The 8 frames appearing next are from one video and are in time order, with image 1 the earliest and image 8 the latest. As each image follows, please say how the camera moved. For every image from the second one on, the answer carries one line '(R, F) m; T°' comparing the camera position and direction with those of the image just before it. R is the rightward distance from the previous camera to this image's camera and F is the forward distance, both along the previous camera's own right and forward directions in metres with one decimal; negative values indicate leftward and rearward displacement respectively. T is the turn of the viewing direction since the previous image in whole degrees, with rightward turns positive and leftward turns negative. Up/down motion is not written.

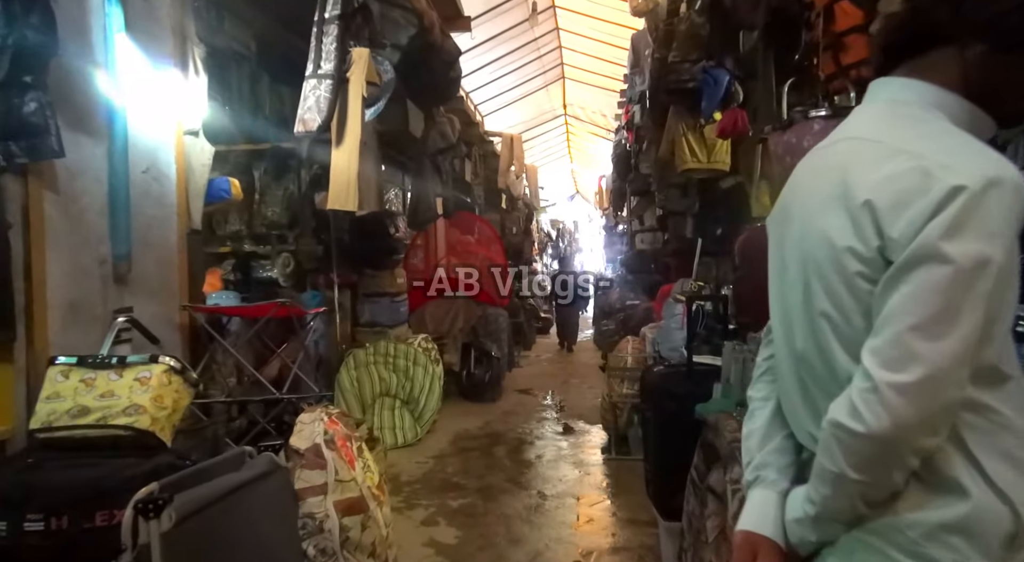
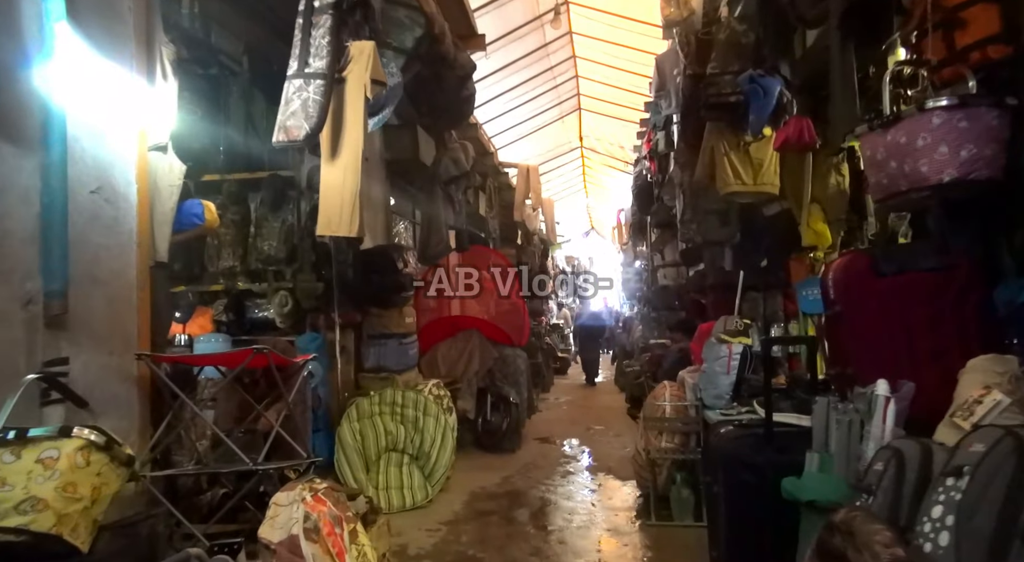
(0.0, +0.4) m; -1°
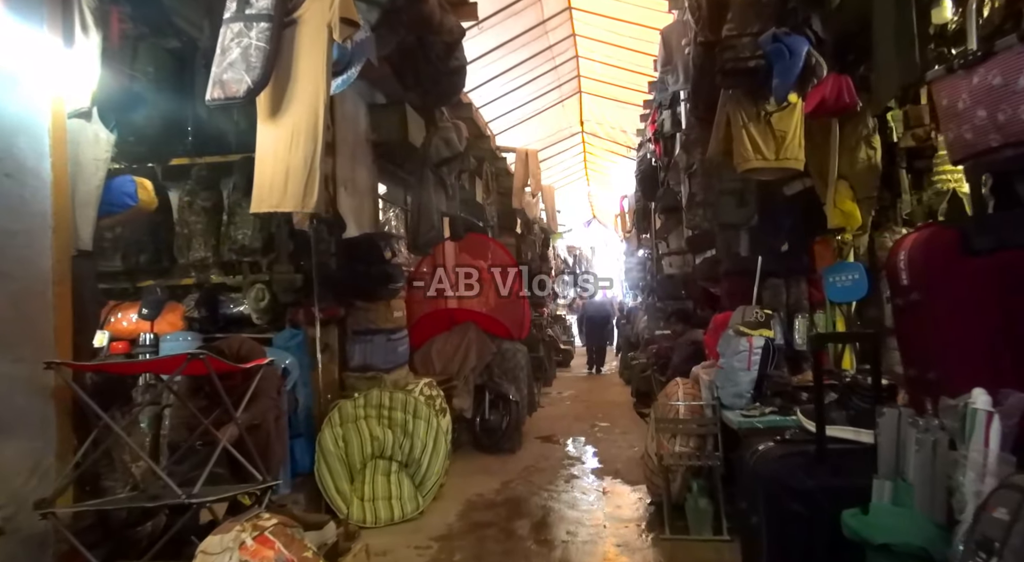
(0.0, +0.3) m; 0°
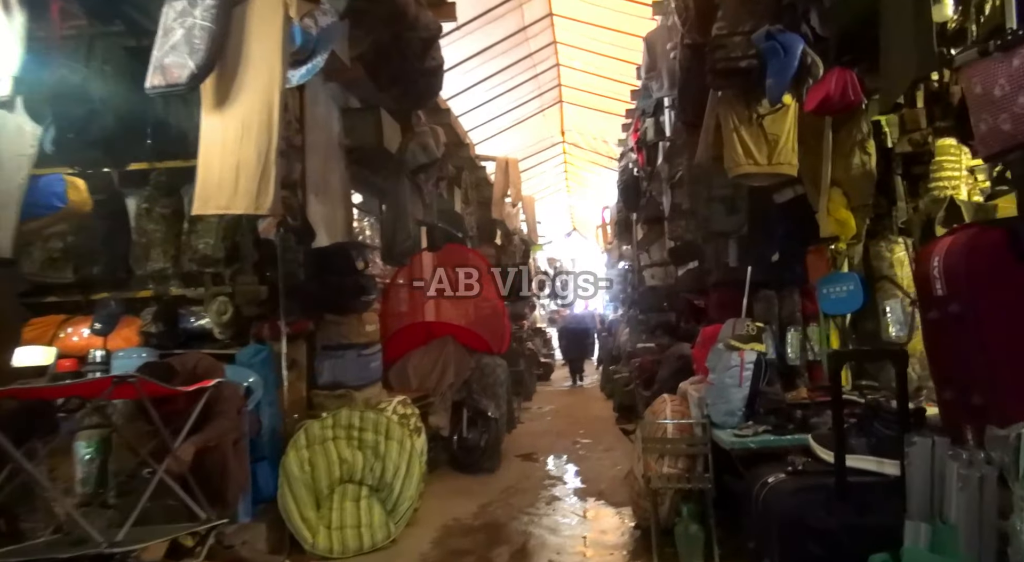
(0.0, +0.2) m; +2°
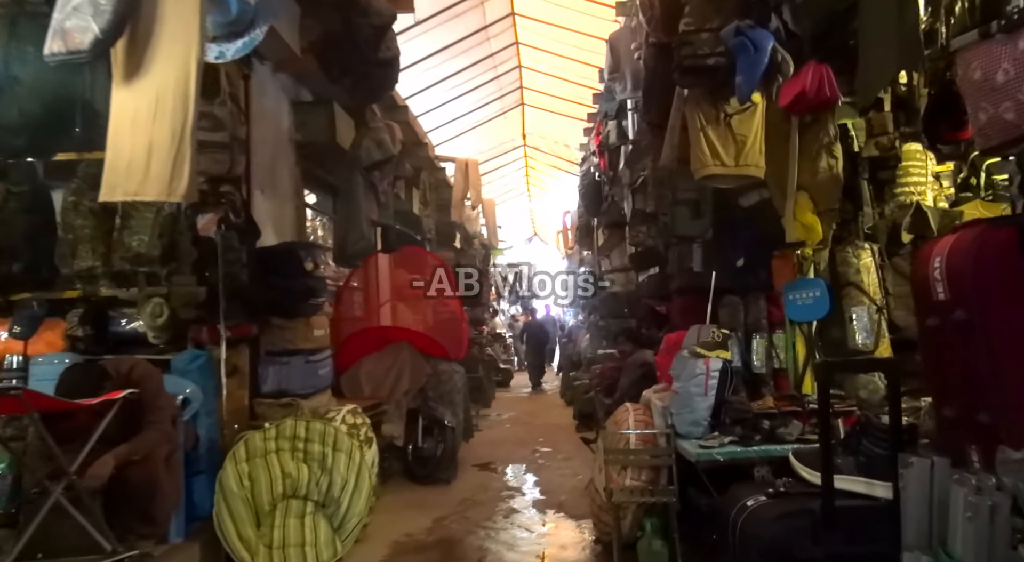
(0.0, +0.1) m; +4°
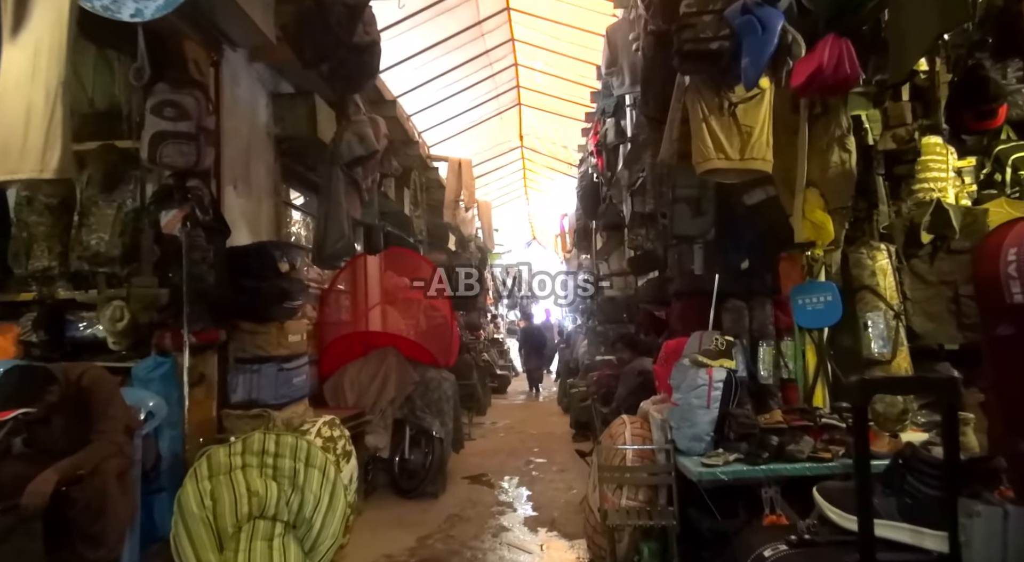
(+0.1, +0.2) m; 0°
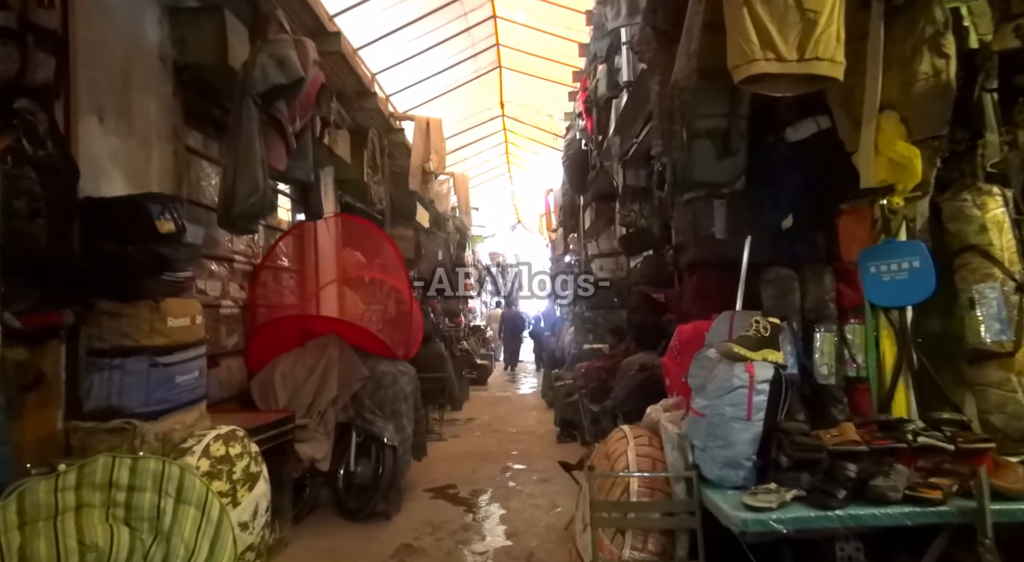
(+0.1, +0.7) m; +1°
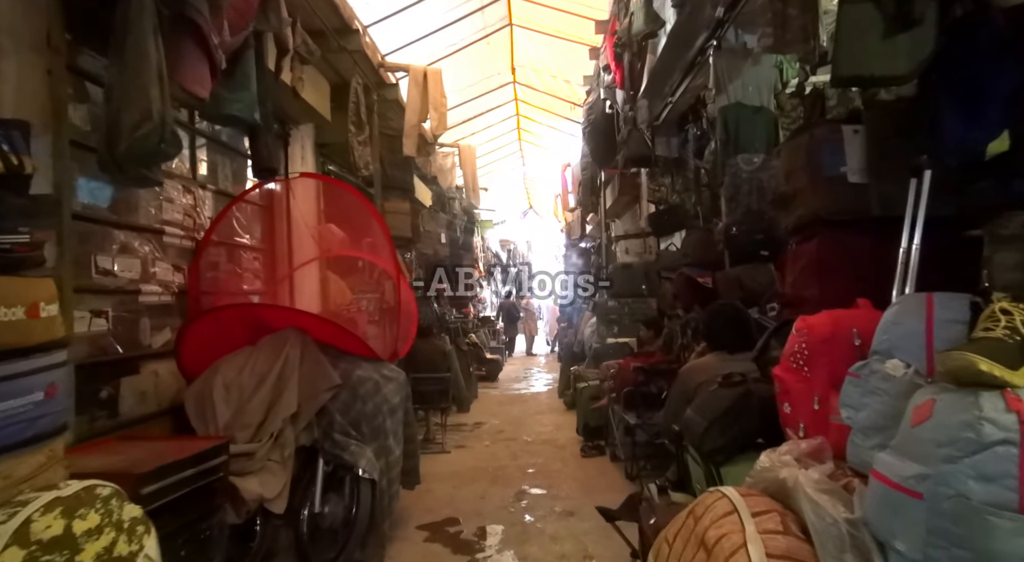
(0.0, +0.8) m; -1°
